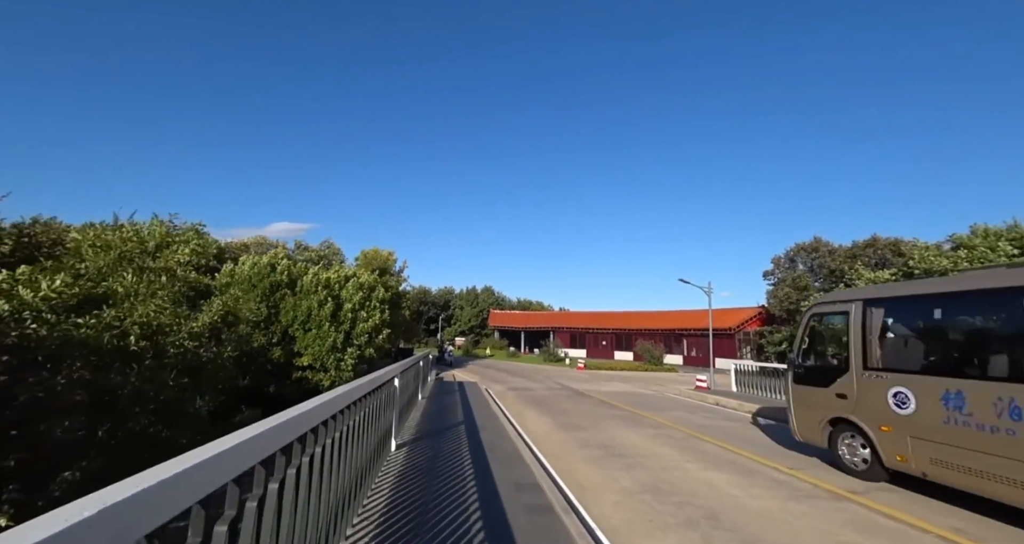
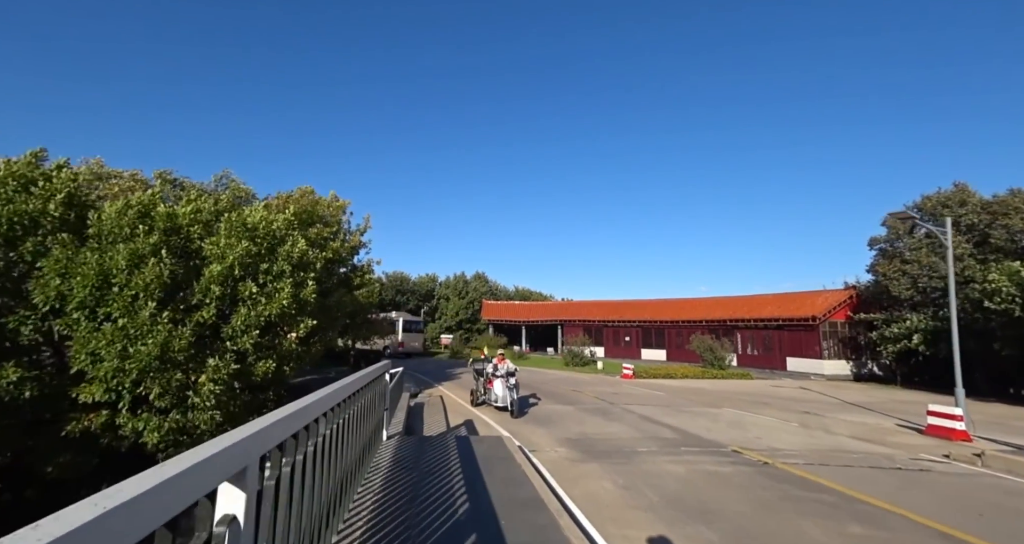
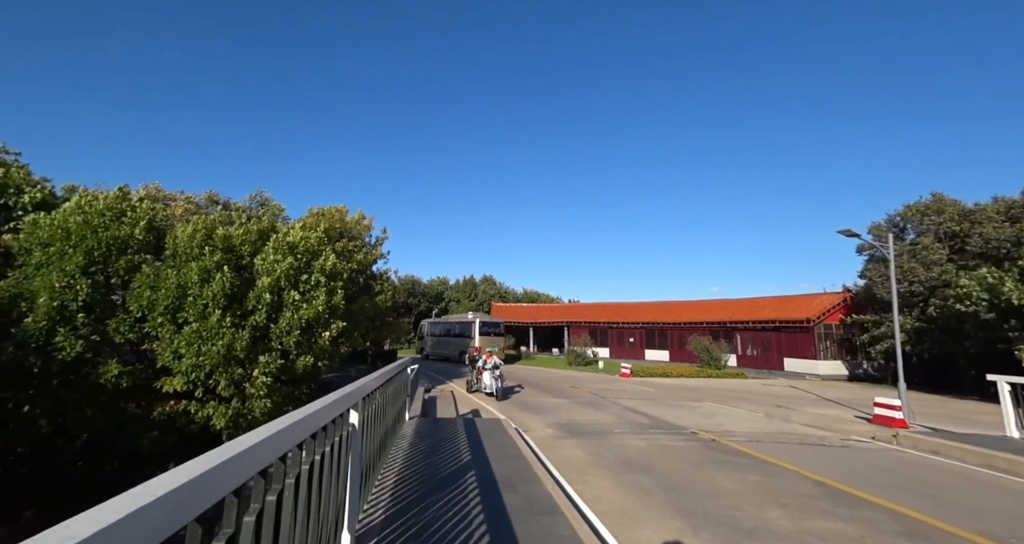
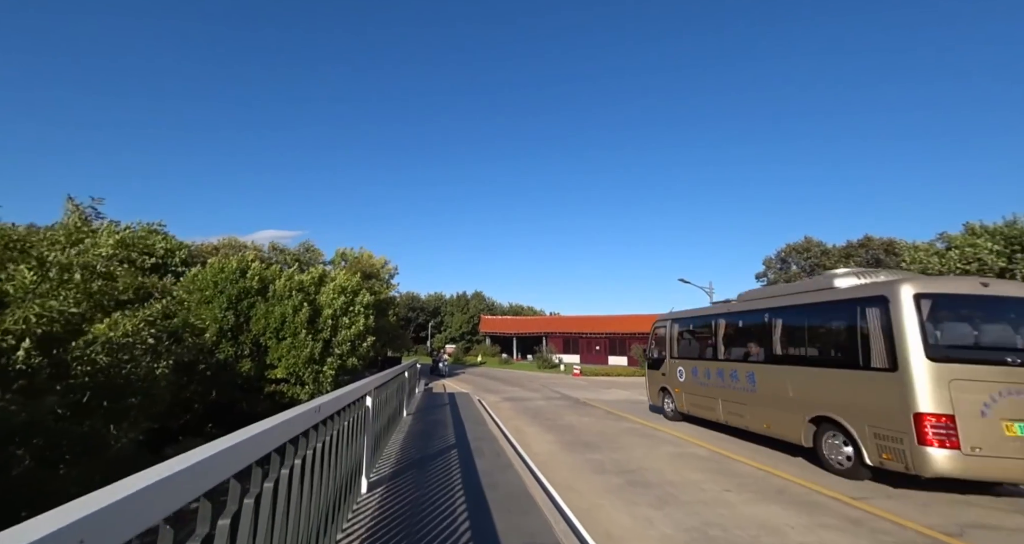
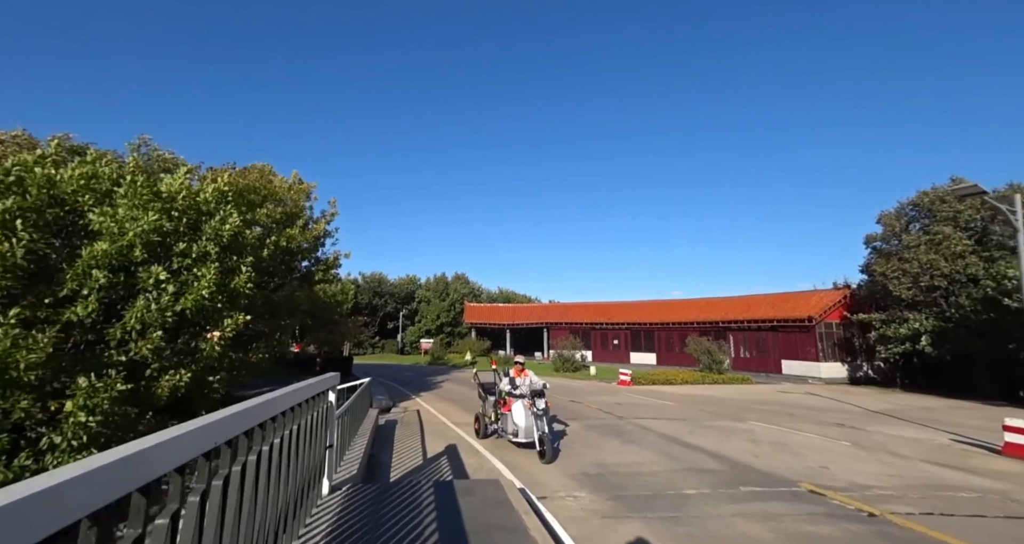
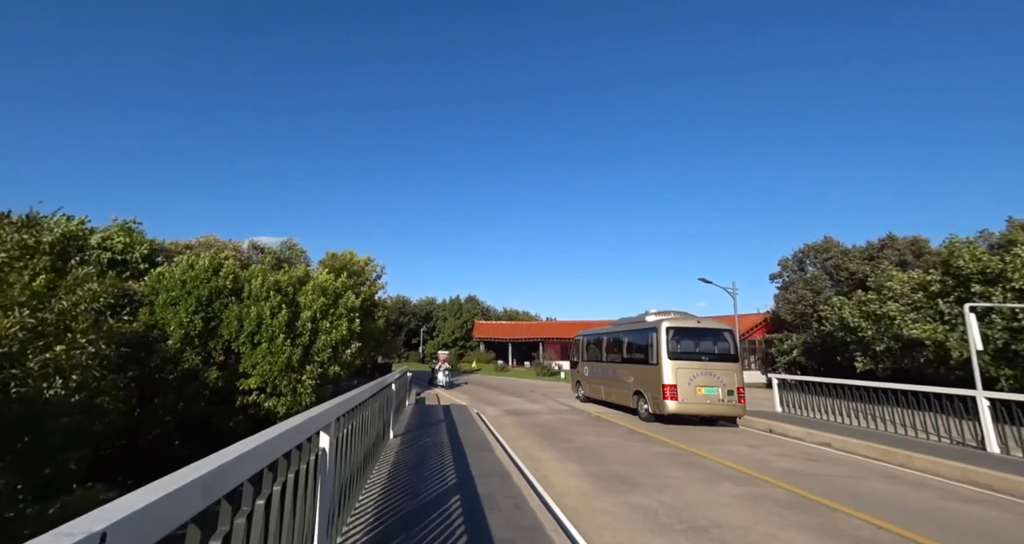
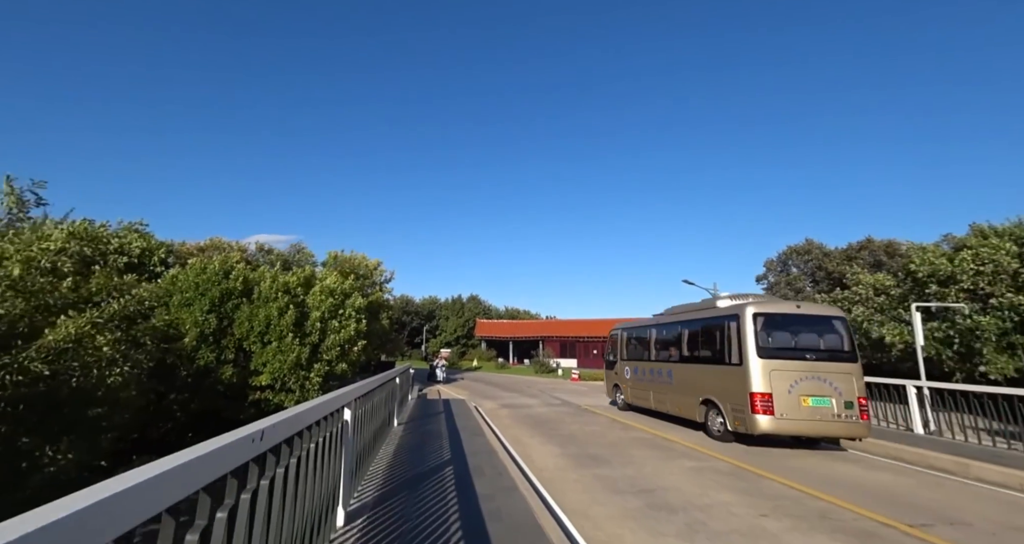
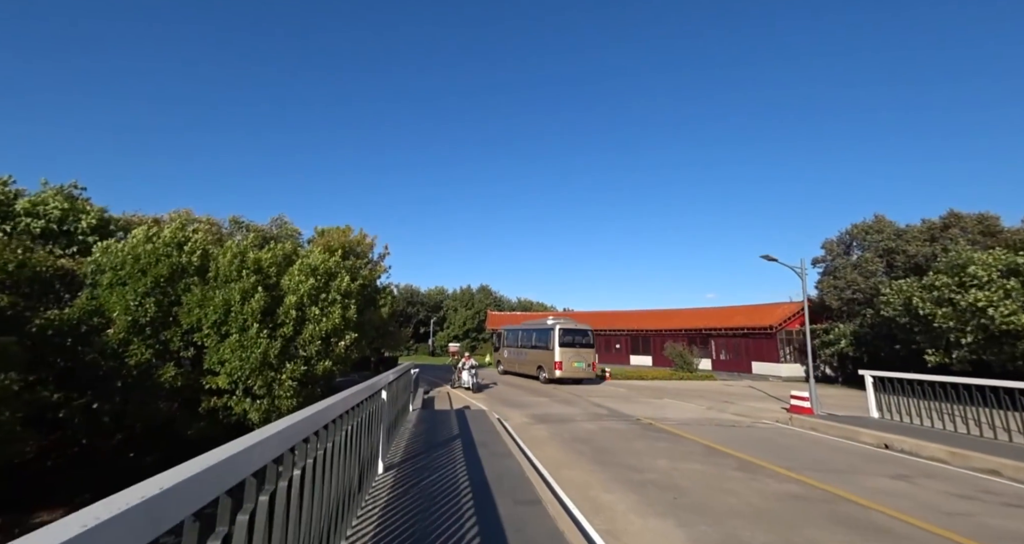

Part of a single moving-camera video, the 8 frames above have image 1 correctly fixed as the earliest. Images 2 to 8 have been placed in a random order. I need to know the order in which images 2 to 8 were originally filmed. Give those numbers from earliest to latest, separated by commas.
4, 7, 6, 8, 3, 2, 5
